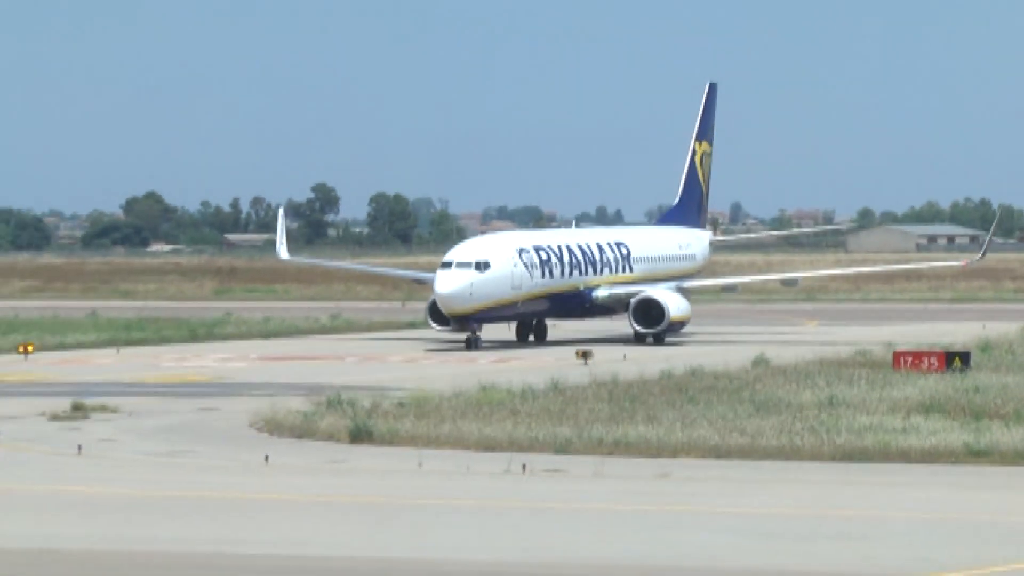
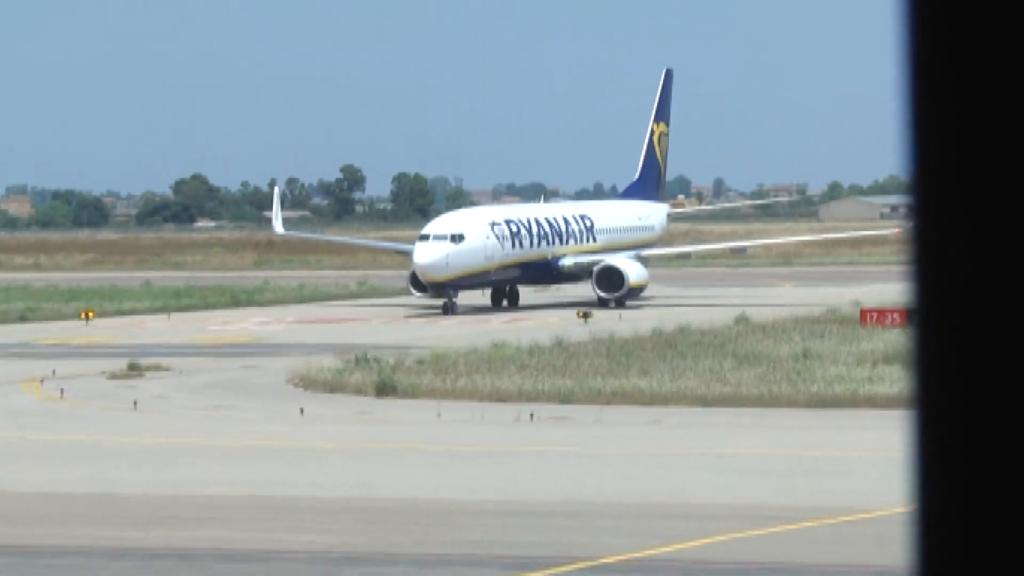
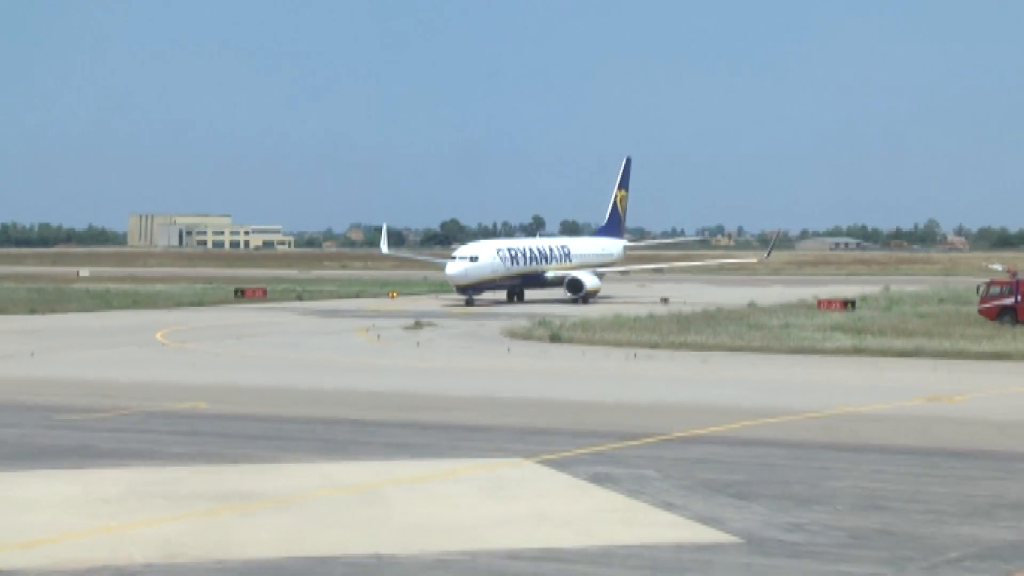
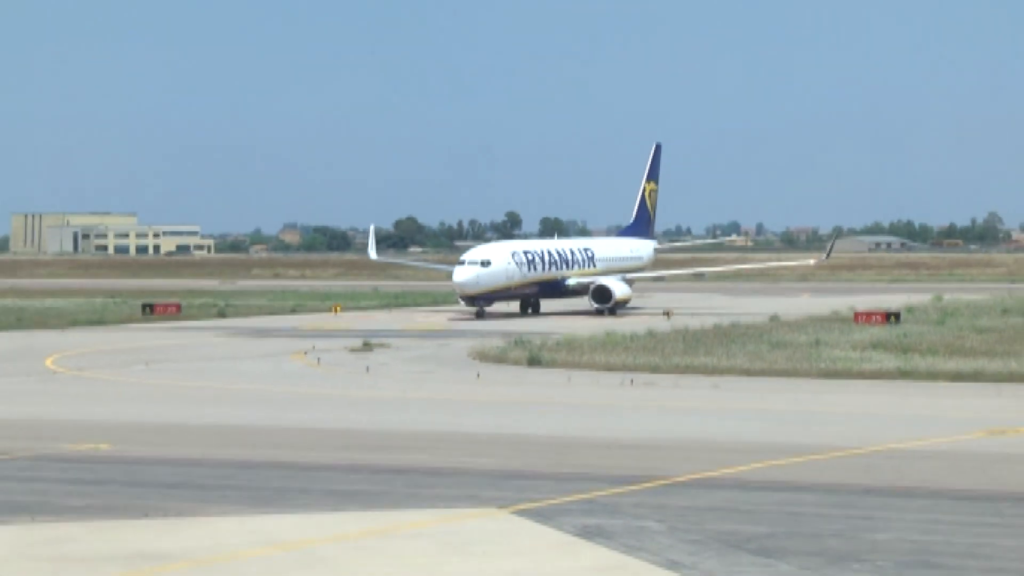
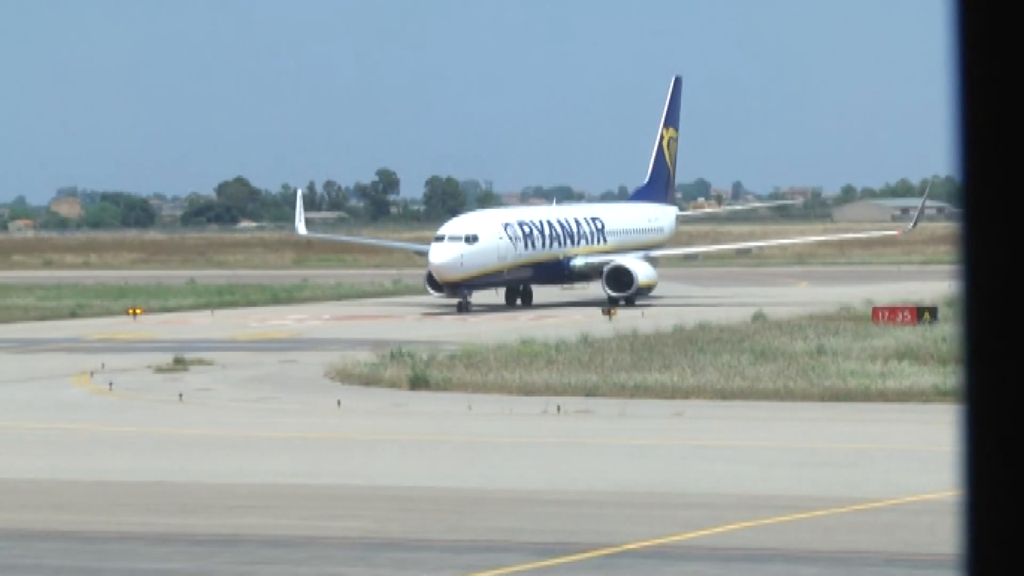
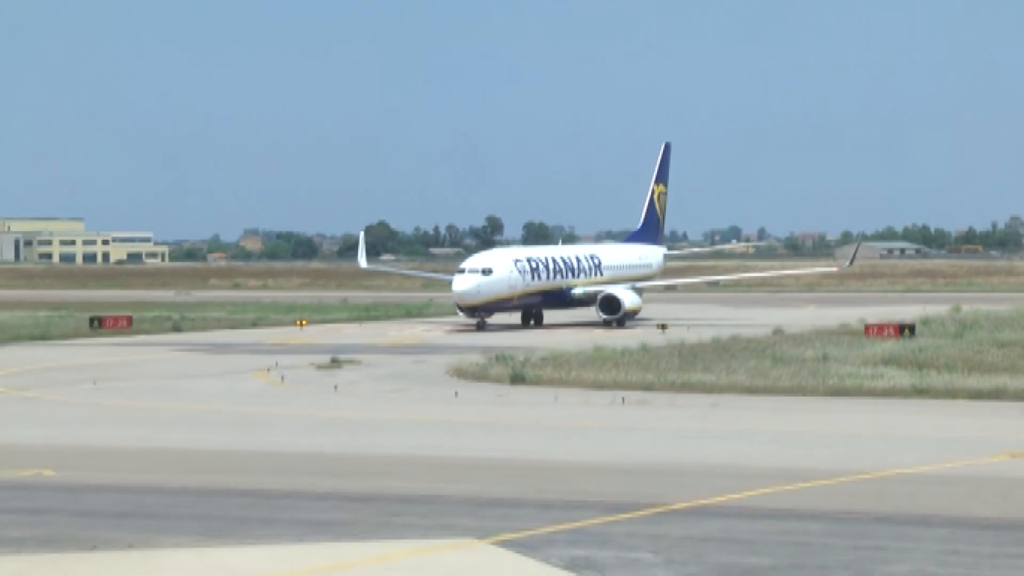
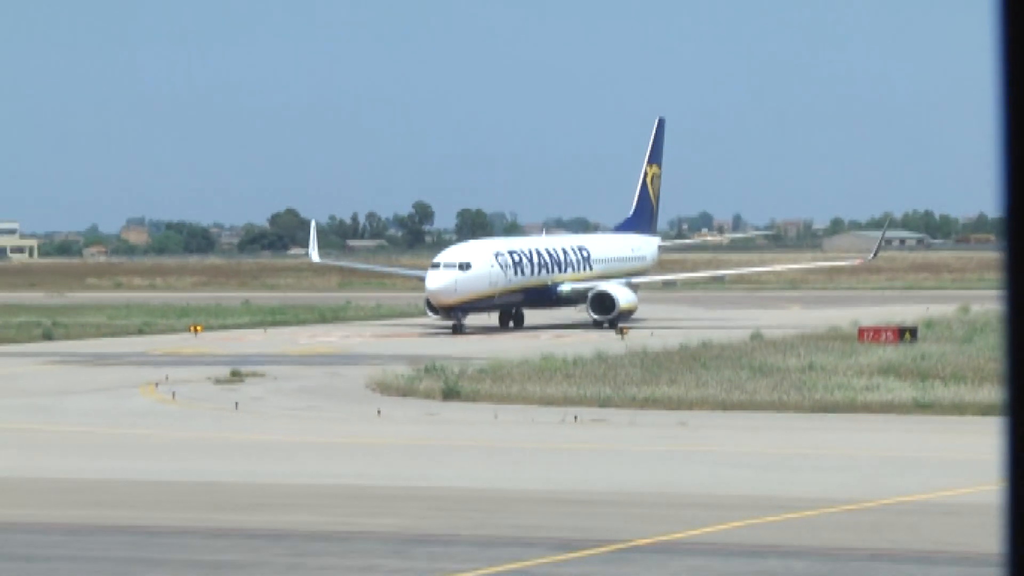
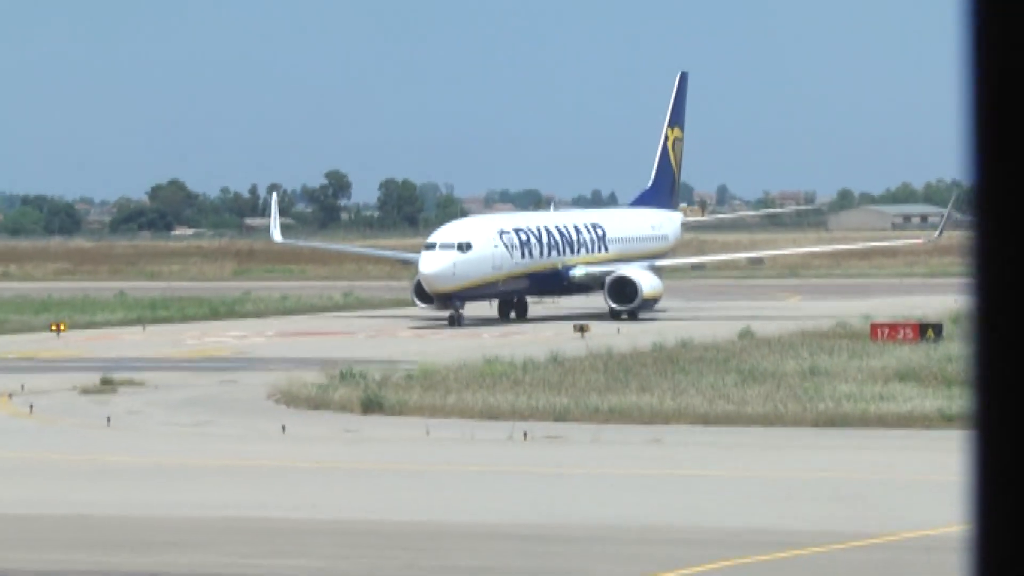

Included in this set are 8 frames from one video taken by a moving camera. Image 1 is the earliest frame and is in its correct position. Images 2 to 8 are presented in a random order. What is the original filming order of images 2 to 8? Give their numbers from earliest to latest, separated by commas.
8, 2, 5, 7, 6, 4, 3
